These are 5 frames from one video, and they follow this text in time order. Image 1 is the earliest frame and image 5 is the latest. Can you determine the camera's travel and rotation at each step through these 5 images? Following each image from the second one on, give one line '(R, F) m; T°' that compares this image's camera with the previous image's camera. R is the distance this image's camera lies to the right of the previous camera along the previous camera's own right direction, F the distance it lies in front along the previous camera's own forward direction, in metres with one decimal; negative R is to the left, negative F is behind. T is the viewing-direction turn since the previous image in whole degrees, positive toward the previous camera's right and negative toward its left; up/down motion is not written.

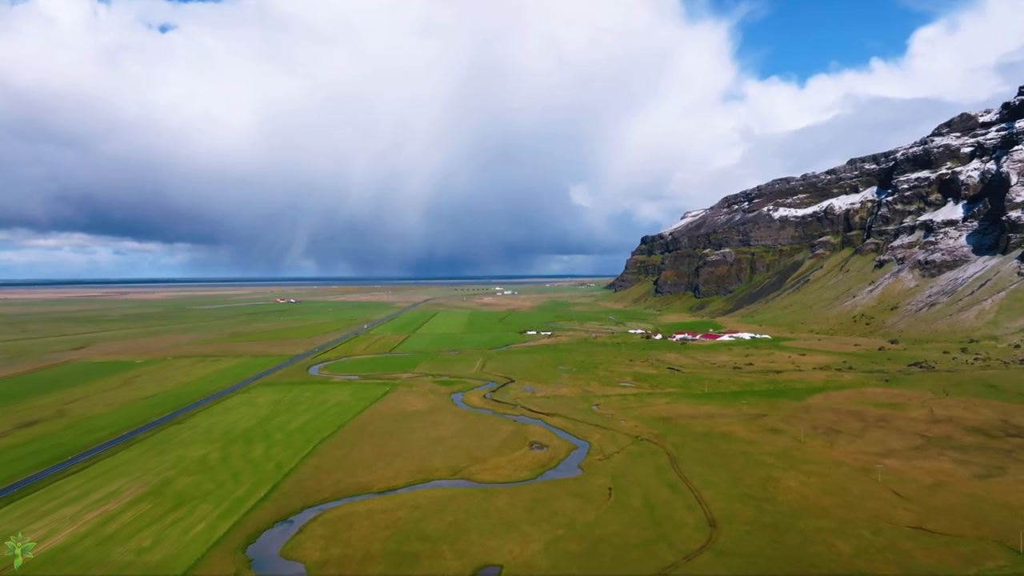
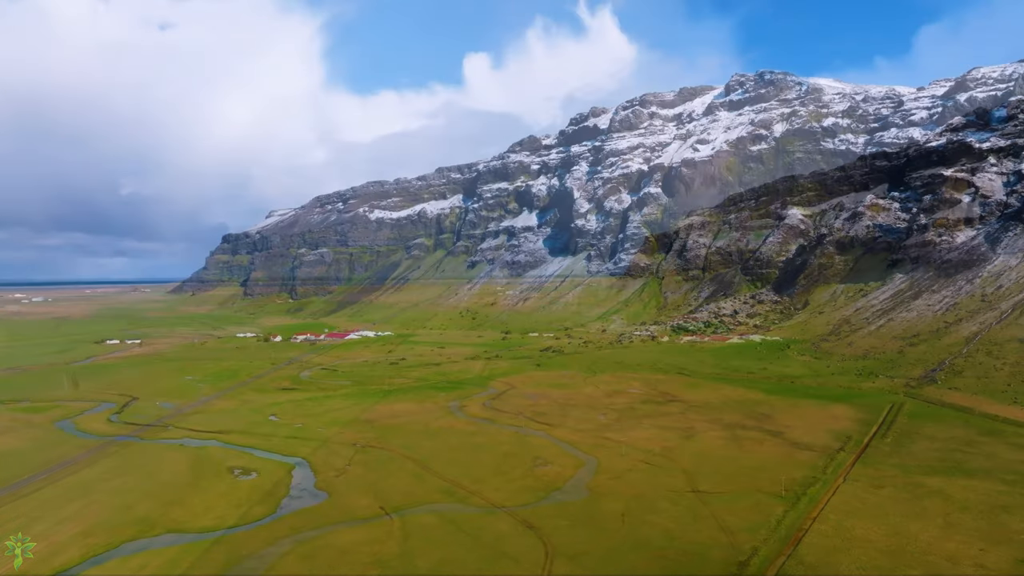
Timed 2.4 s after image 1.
(-0.1, +4.4) m; 0°
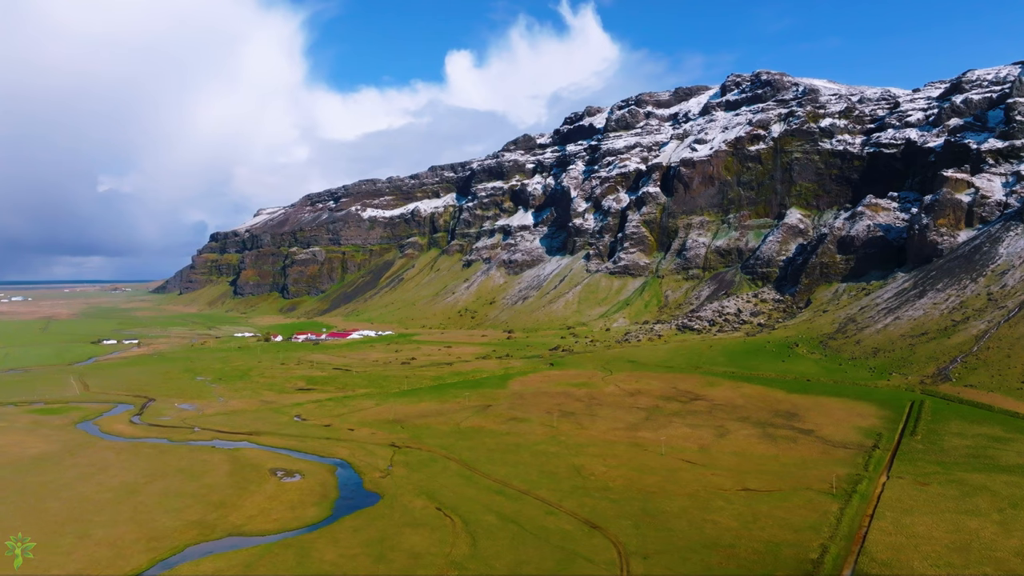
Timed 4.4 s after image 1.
(-5.5, +0.2) m; +1°
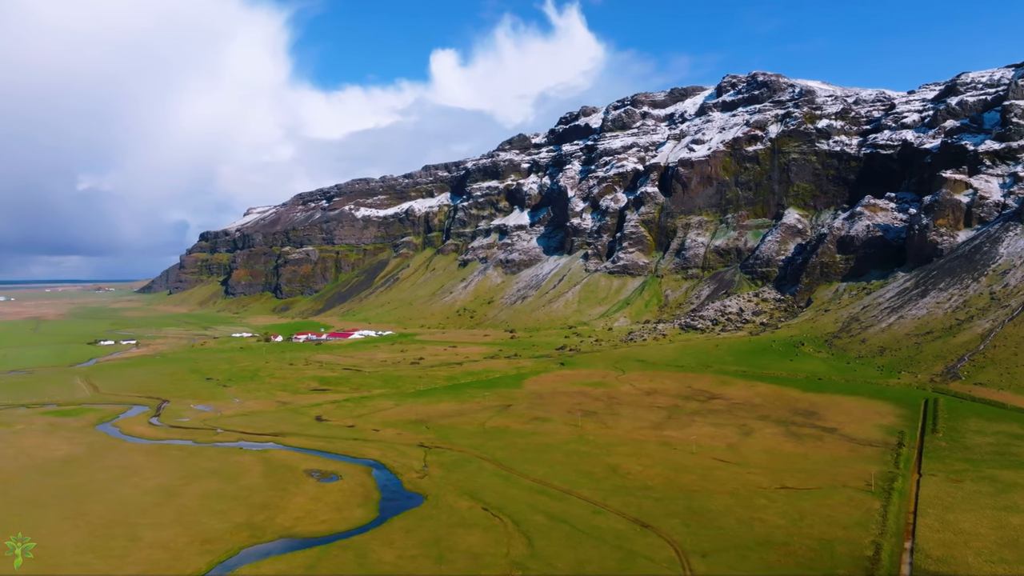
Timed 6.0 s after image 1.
(-4.4, 0.0) m; +1°
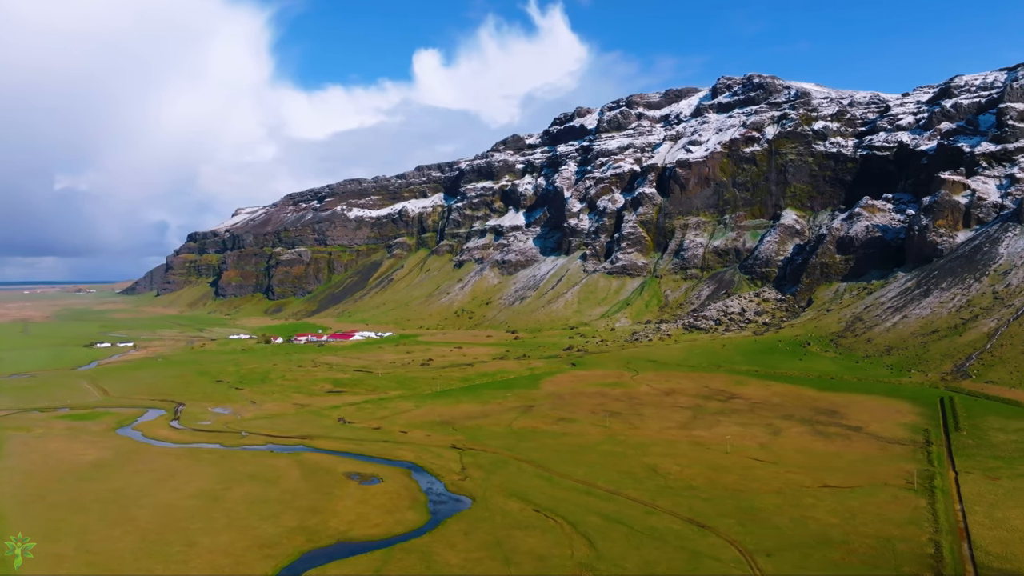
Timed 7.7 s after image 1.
(-4.9, +0.1) m; +1°
